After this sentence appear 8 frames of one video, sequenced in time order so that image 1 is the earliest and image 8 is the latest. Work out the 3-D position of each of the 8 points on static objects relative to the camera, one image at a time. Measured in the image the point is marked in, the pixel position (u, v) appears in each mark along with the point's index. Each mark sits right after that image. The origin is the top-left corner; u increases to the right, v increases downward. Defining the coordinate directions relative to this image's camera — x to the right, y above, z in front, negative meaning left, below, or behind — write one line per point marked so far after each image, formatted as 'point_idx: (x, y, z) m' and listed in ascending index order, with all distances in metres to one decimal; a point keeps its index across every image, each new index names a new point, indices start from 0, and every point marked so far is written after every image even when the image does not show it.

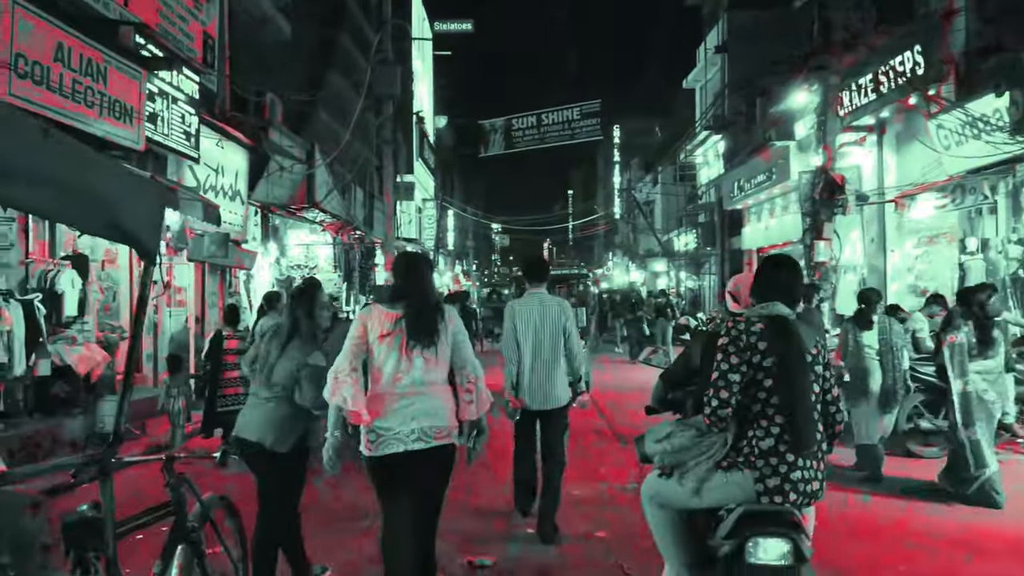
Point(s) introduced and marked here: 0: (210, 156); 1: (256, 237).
0: (-4.8, +2.1, +13.6) m
1: (-5.2, +1.0, +17.2) m
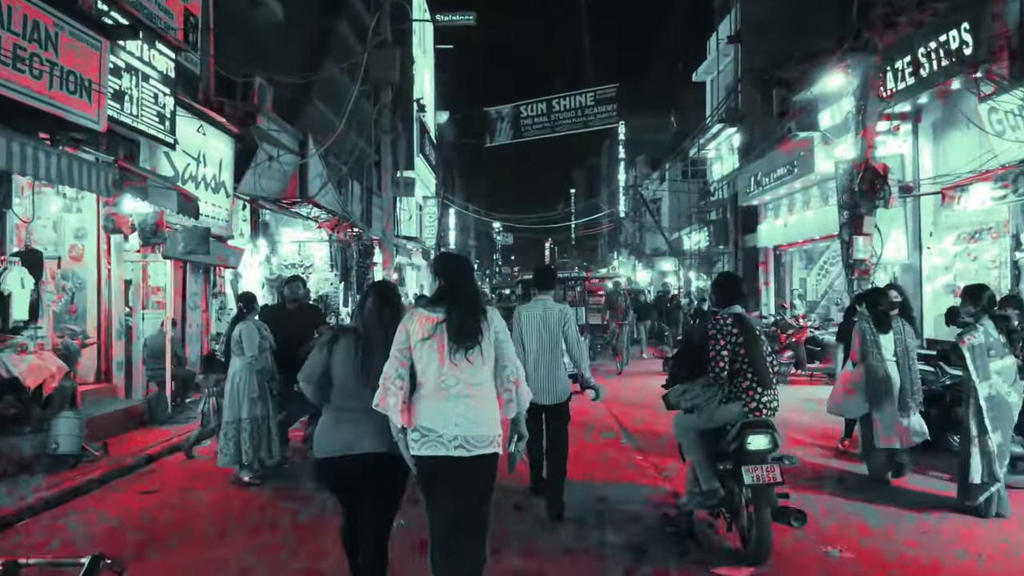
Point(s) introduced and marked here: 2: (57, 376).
0: (-4.7, +2.1, +12.3) m
1: (-5.1, +1.0, +16.0) m
2: (-4.5, -0.9, +8.4) m
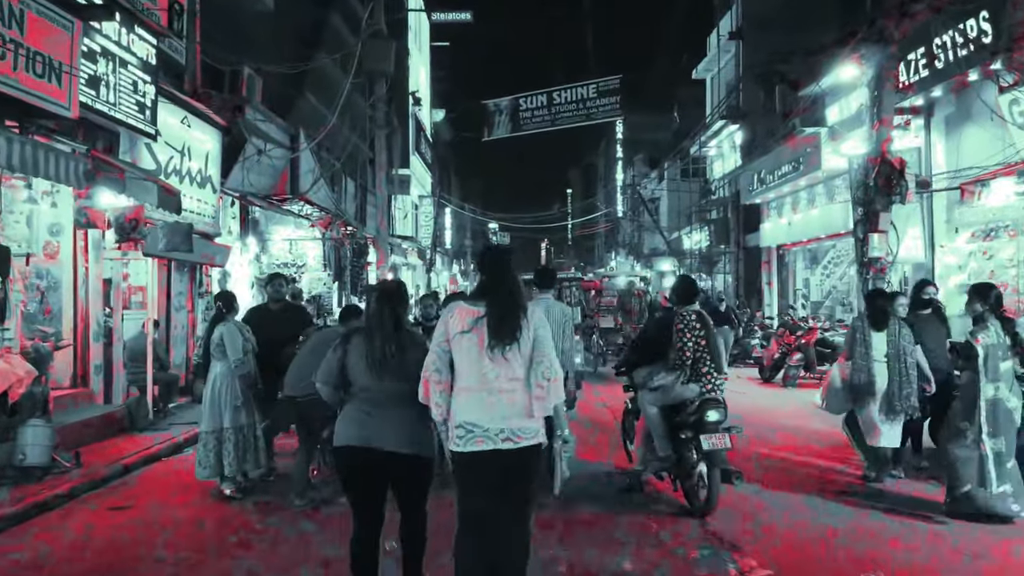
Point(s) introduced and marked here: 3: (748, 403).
0: (-4.7, +2.1, +11.7) m
1: (-5.1, +1.0, +15.4) m
2: (-4.5, -0.9, +7.8) m
3: (+3.8, -1.8, +13.5) m
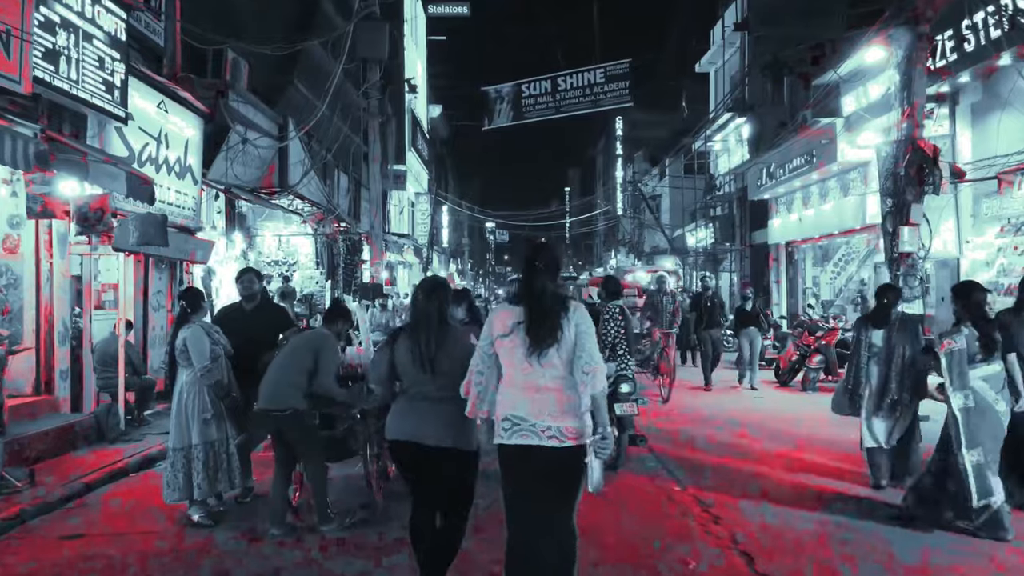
0: (-4.7, +2.2, +10.8) m
1: (-5.1, +1.1, +14.5) m
2: (-4.5, -0.8, +6.9) m
3: (+3.8, -1.8, +12.6) m
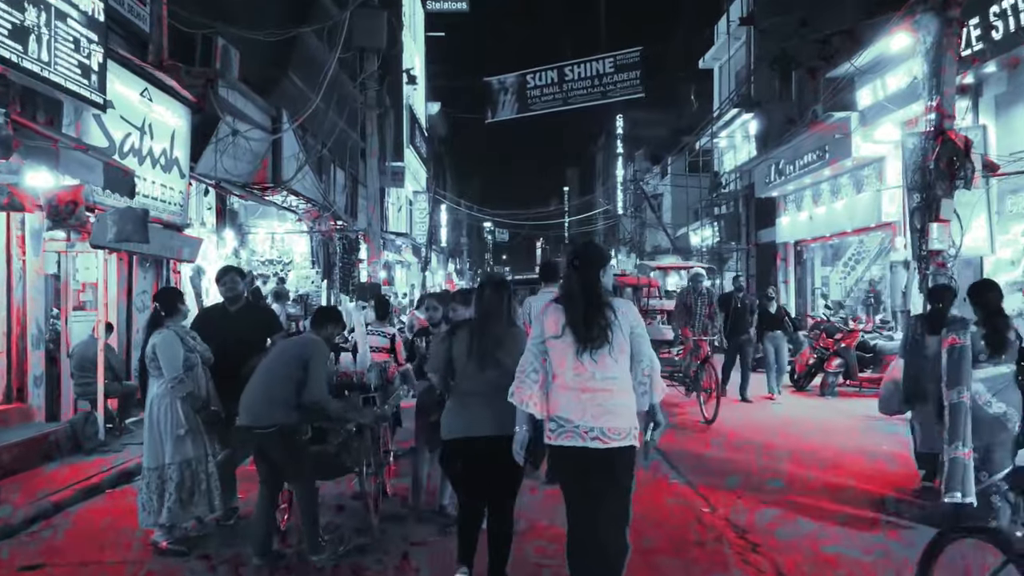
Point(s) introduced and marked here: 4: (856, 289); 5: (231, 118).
0: (-4.6, +2.2, +10.2) m
1: (-5.0, +1.1, +13.8) m
2: (-4.4, -0.8, +6.3) m
3: (+3.9, -1.8, +12.0) m
4: (+8.2, 0.0, +20.0) m
5: (-4.3, +2.6, +12.8) m
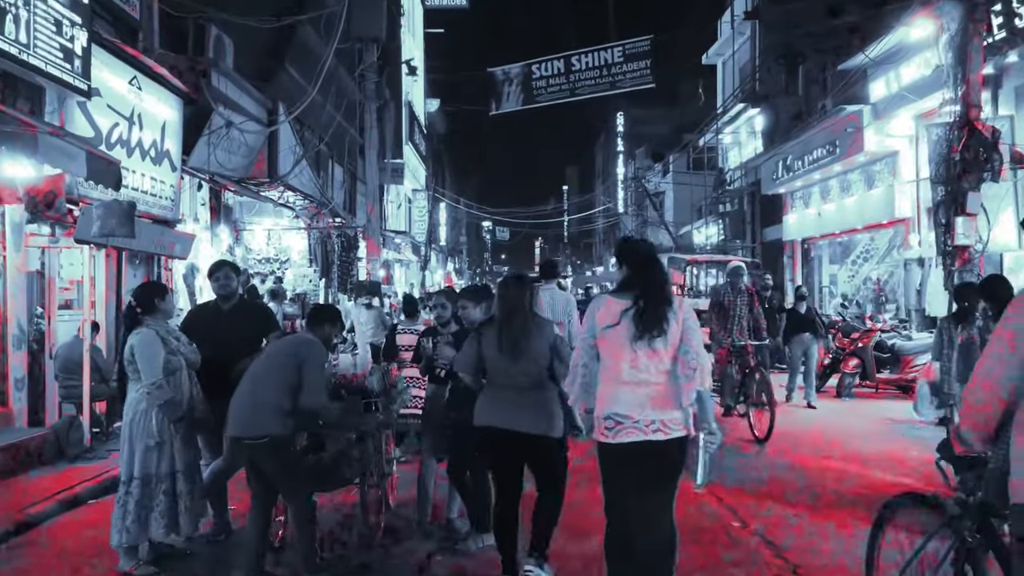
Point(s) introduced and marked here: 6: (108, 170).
0: (-4.5, +2.2, +9.7) m
1: (-4.9, +1.1, +13.3) m
2: (-4.3, -0.8, +5.8) m
3: (+4.0, -1.7, +11.5) m
4: (+8.3, 0.0, +19.5) m
5: (-4.2, +2.6, +12.3) m
6: (-4.0, +1.1, +8.2) m
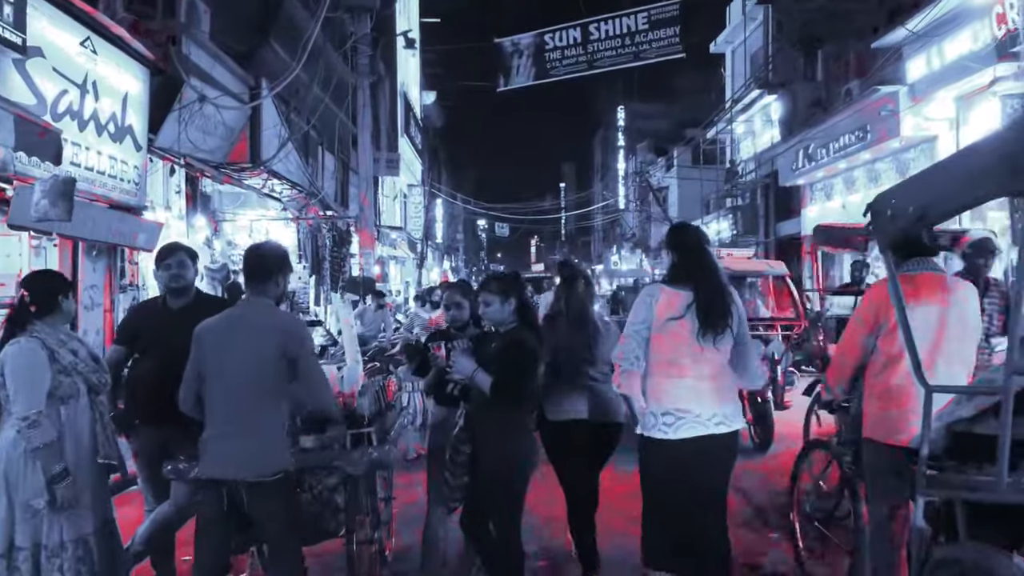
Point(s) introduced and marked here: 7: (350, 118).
0: (-4.3, +2.2, +8.3) m
1: (-4.8, +1.2, +11.9) m
2: (-4.1, -0.8, +4.4) m
3: (+4.1, -1.7, +10.2) m
4: (+8.4, +0.1, +18.2) m
5: (-4.1, +2.7, +10.9) m
6: (-3.8, +1.2, +6.8) m
7: (-3.6, +3.8, +18.9) m
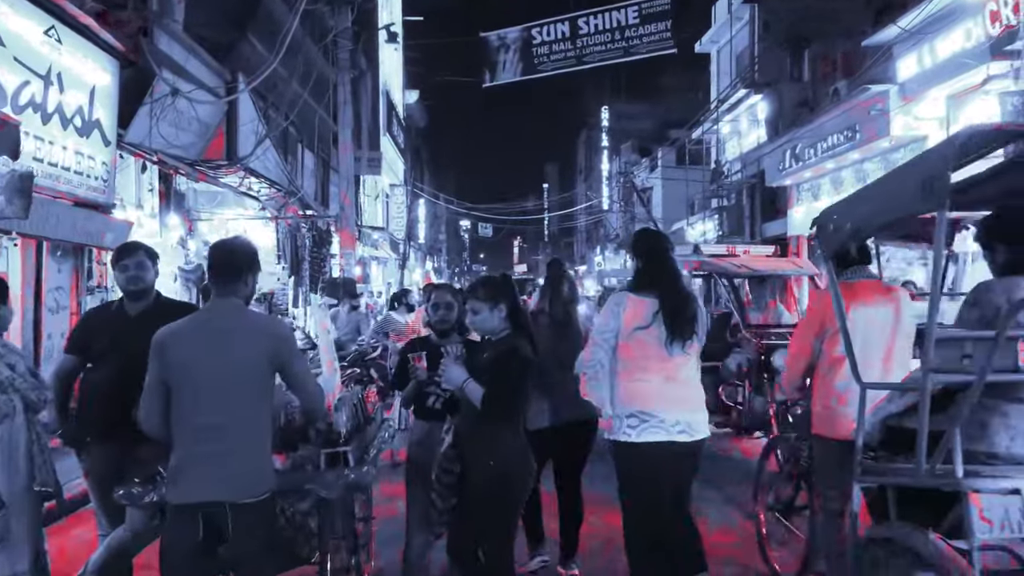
0: (-4.5, +2.2, +7.8) m
1: (-5.0, +1.1, +11.4) m
2: (-4.1, -0.8, +3.9) m
3: (+3.9, -1.7, +9.9) m
4: (+8.0, 0.0, +18.0) m
5: (-4.2, +2.6, +10.5) m
6: (-3.9, +1.2, +6.4) m
7: (-3.9, +3.8, +18.5) m
